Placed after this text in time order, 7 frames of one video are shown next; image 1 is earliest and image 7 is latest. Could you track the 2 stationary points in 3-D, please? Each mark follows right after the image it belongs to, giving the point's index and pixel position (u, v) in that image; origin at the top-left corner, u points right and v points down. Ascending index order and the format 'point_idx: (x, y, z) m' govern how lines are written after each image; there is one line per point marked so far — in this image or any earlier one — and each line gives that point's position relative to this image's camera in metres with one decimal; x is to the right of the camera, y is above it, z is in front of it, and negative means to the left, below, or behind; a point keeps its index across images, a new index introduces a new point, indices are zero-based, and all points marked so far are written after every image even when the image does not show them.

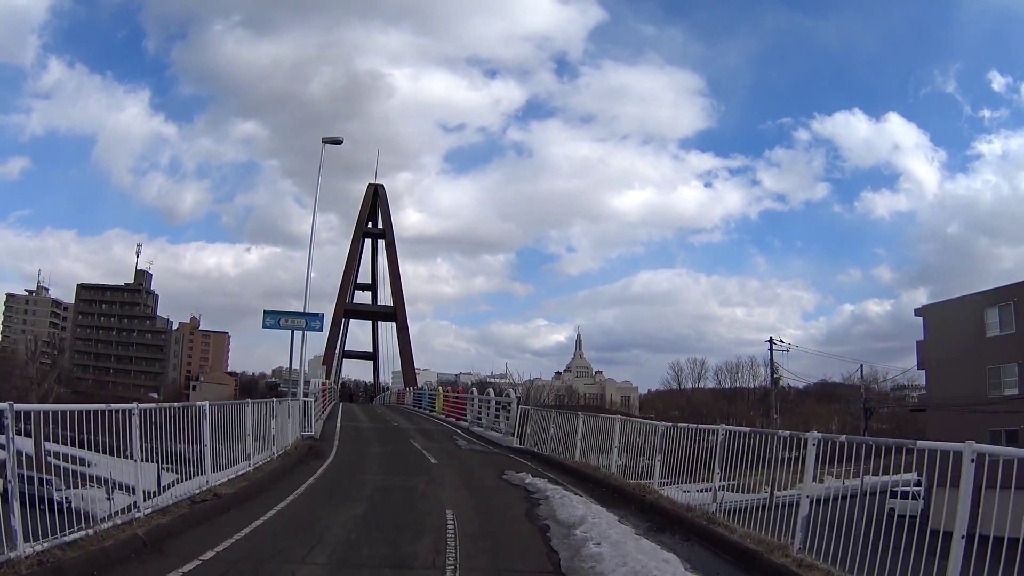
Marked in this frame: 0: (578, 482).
0: (+1.1, -3.4, +11.3) m
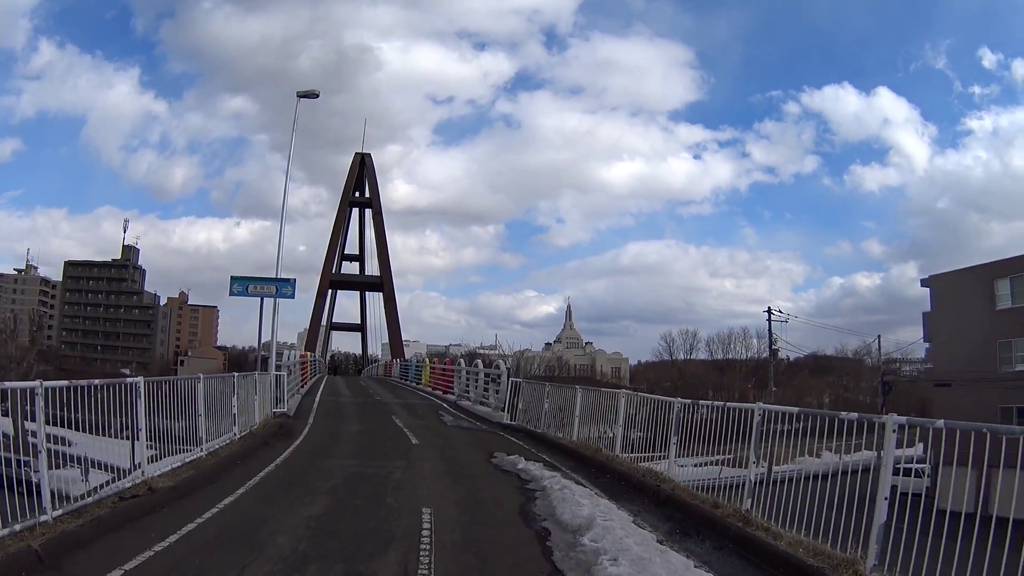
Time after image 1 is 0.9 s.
0: (+1.0, -2.8, +10.0) m
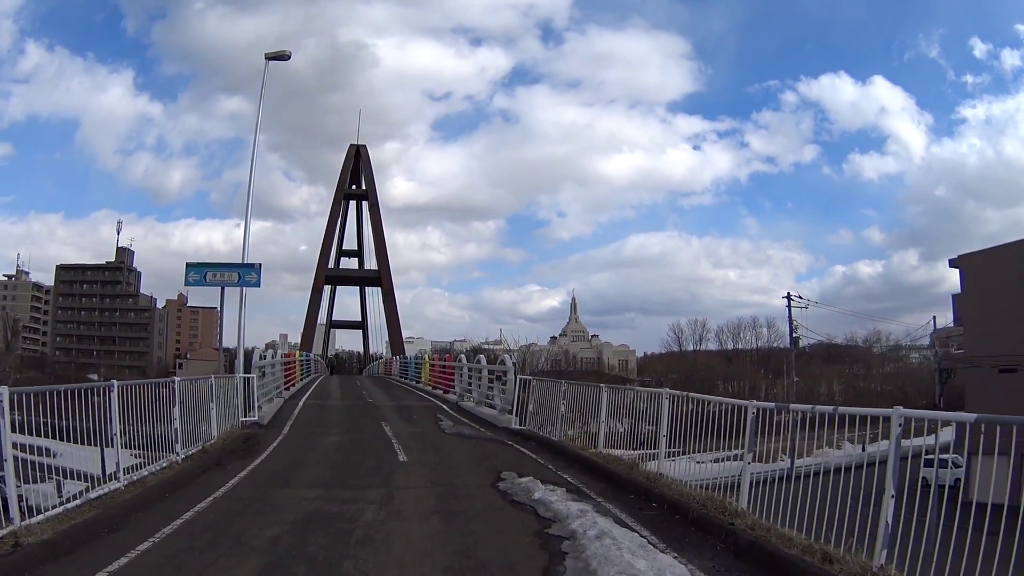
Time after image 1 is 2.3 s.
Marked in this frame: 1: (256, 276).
0: (+1.1, -2.4, +7.8) m
1: (-4.8, +0.2, +12.5) m
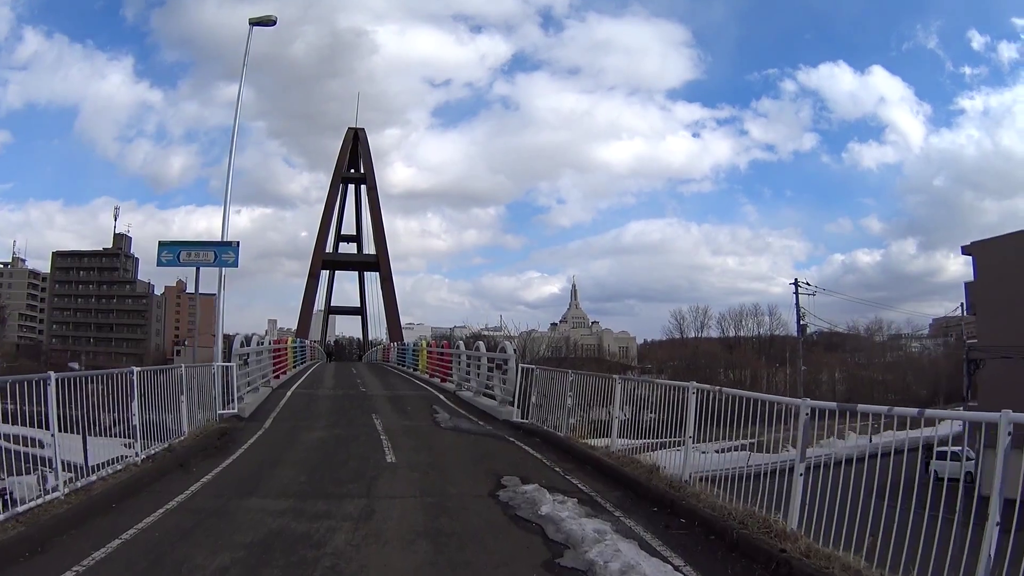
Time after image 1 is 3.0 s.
0: (+1.2, -2.2, +6.8) m
1: (-4.8, +0.6, +11.4) m
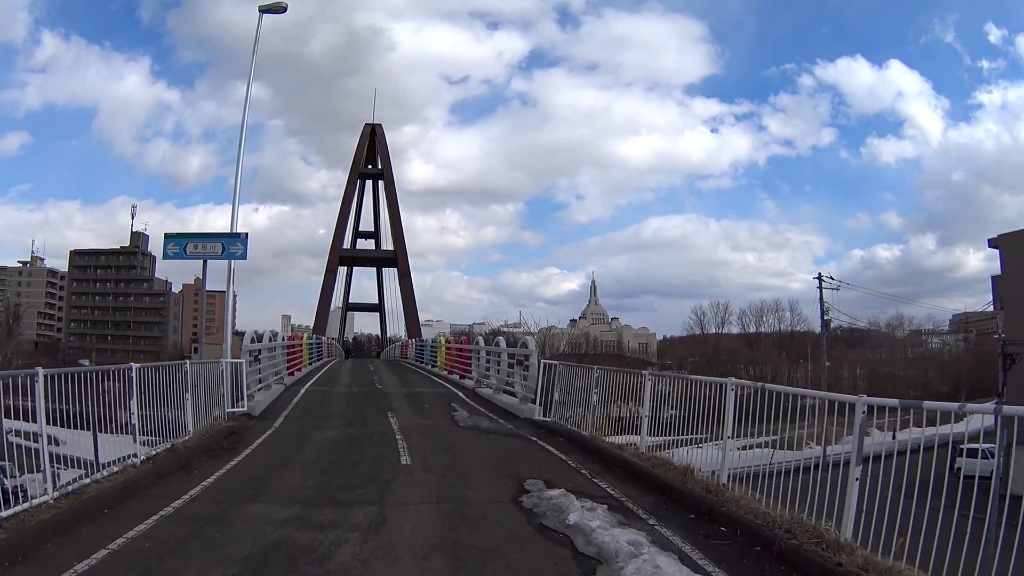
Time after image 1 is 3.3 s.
0: (+1.4, -2.1, +6.2) m
1: (-4.4, +0.7, +11.0) m
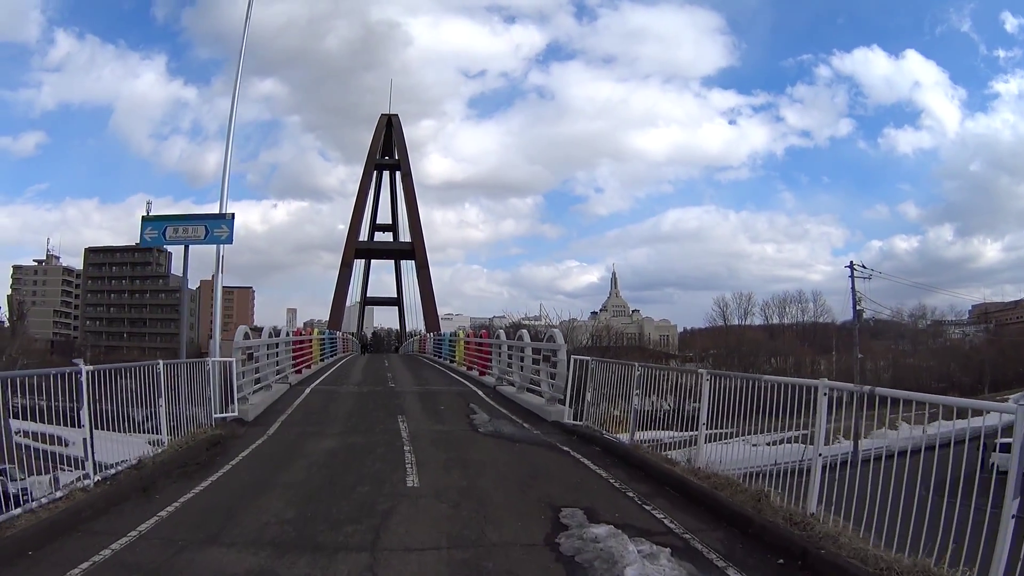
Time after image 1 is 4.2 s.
0: (+1.6, -1.9, +4.7) m
1: (-4.1, +0.8, +9.6) m
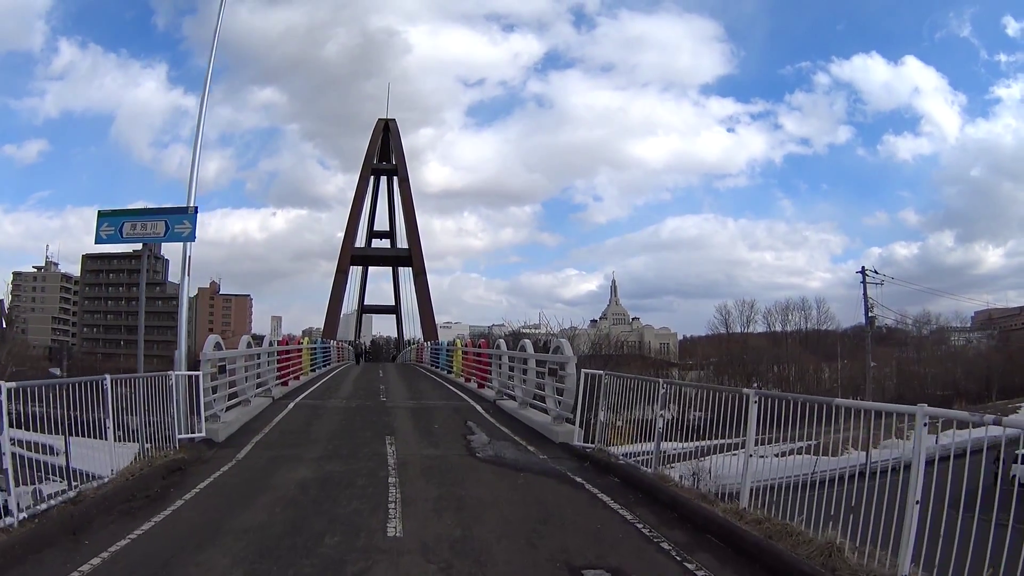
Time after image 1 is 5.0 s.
0: (+1.7, -1.9, +3.6) m
1: (-4.0, +0.8, +8.5) m
